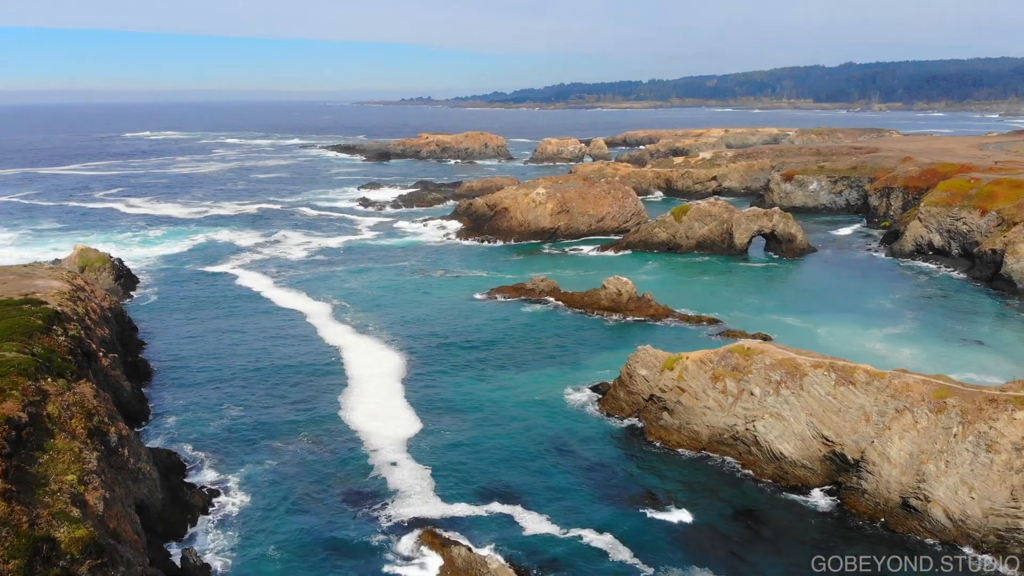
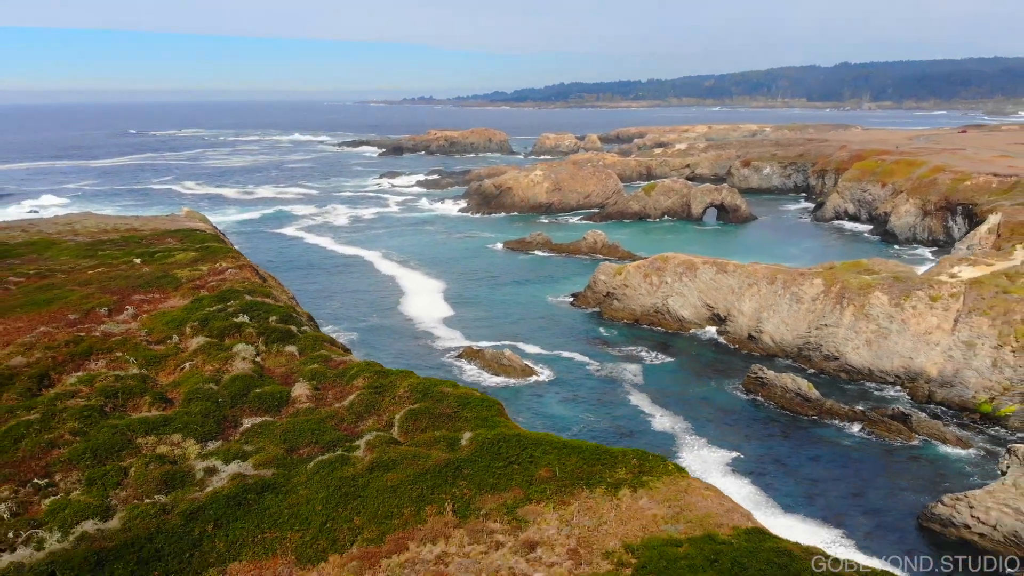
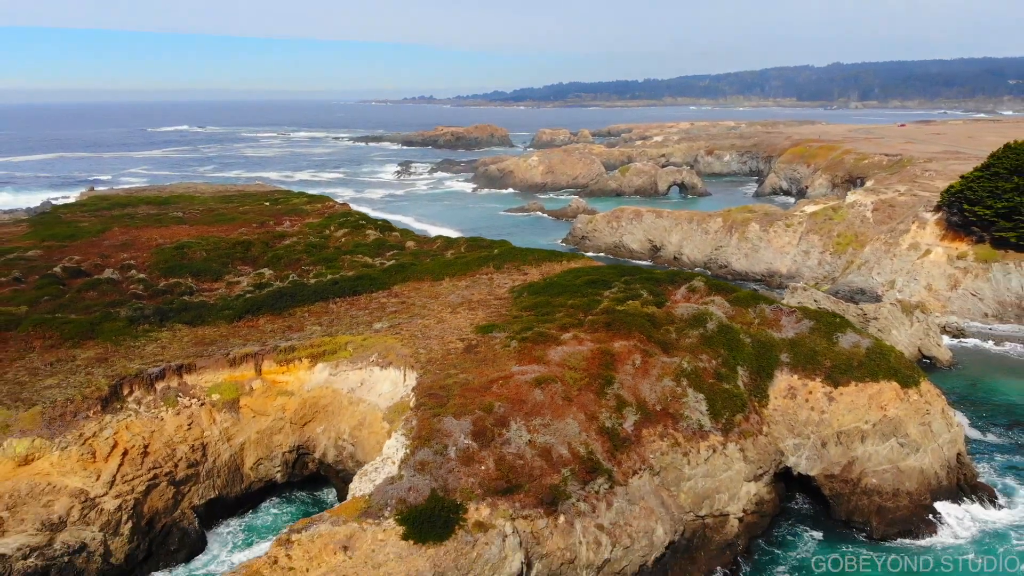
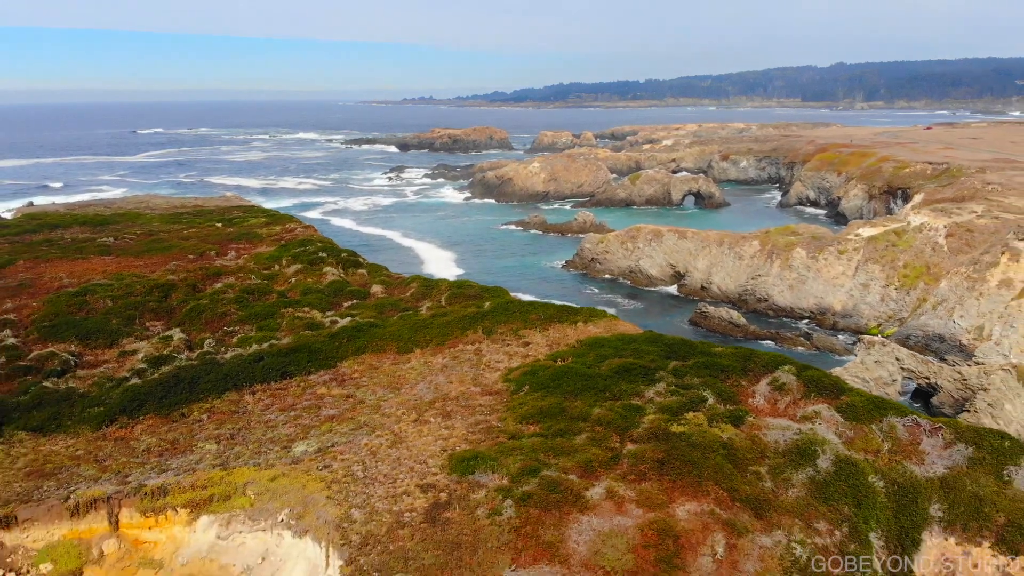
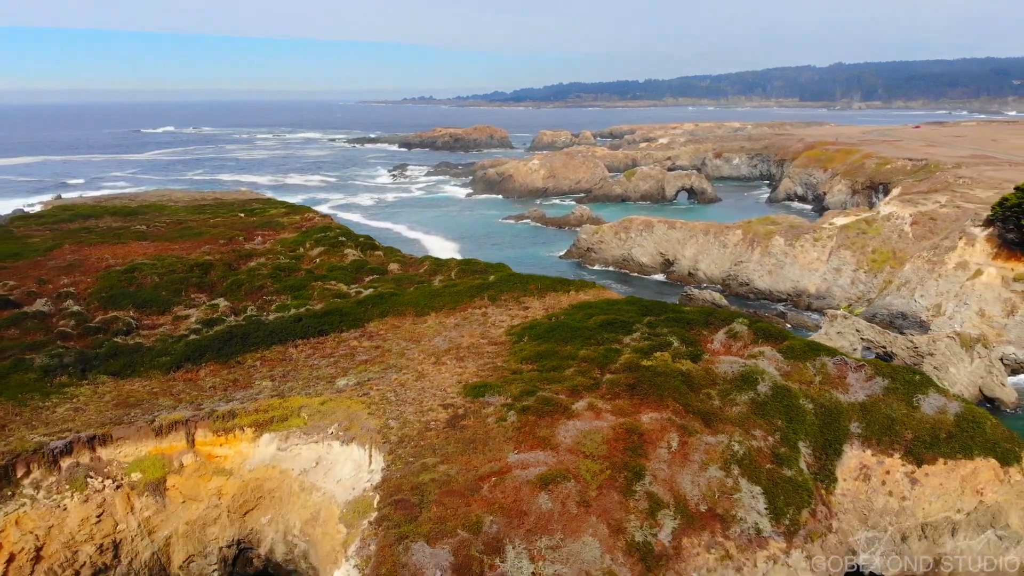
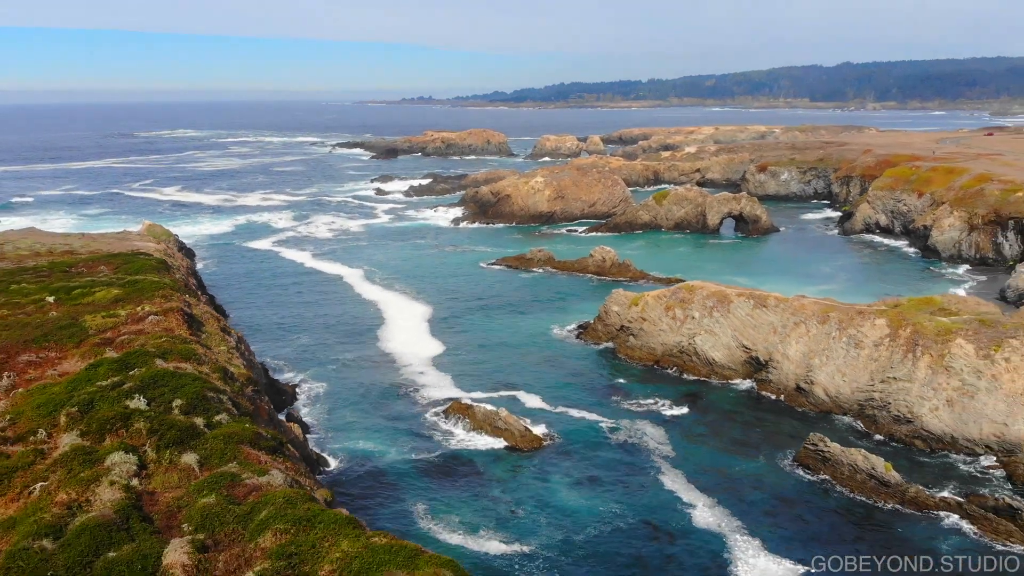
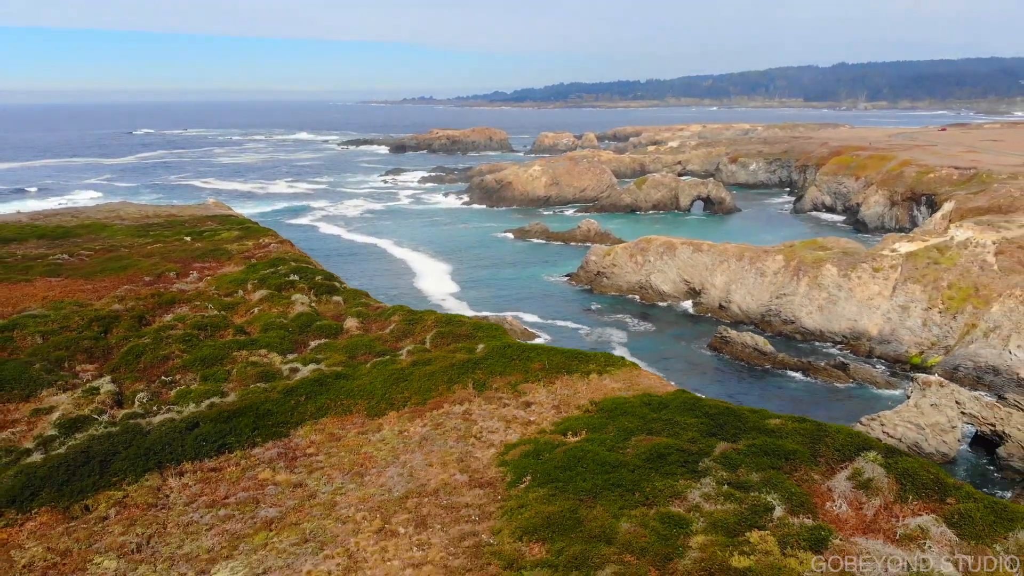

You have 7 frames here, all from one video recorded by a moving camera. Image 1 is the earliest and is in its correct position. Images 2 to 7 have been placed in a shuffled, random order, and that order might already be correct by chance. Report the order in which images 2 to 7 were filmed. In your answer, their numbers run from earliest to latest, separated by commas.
6, 2, 7, 4, 5, 3
